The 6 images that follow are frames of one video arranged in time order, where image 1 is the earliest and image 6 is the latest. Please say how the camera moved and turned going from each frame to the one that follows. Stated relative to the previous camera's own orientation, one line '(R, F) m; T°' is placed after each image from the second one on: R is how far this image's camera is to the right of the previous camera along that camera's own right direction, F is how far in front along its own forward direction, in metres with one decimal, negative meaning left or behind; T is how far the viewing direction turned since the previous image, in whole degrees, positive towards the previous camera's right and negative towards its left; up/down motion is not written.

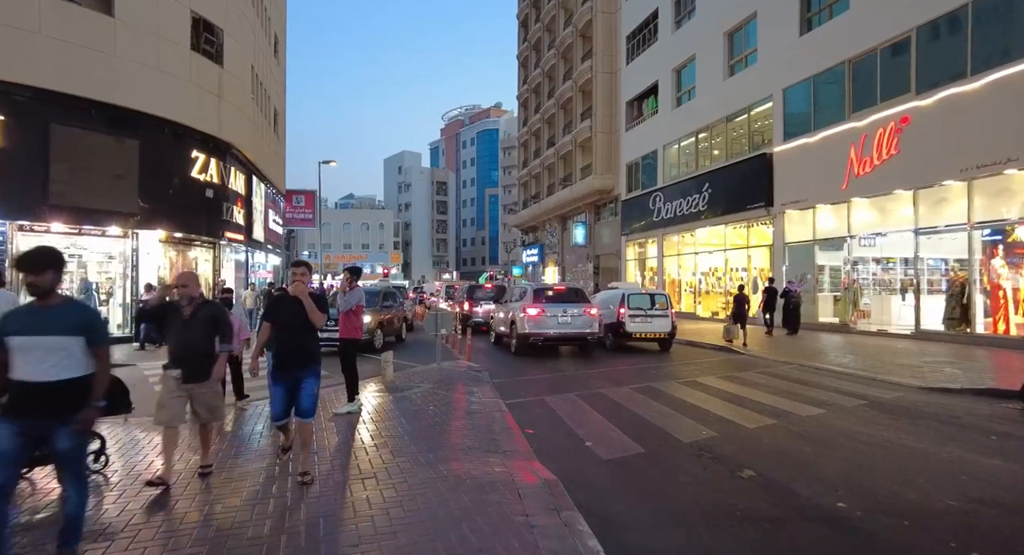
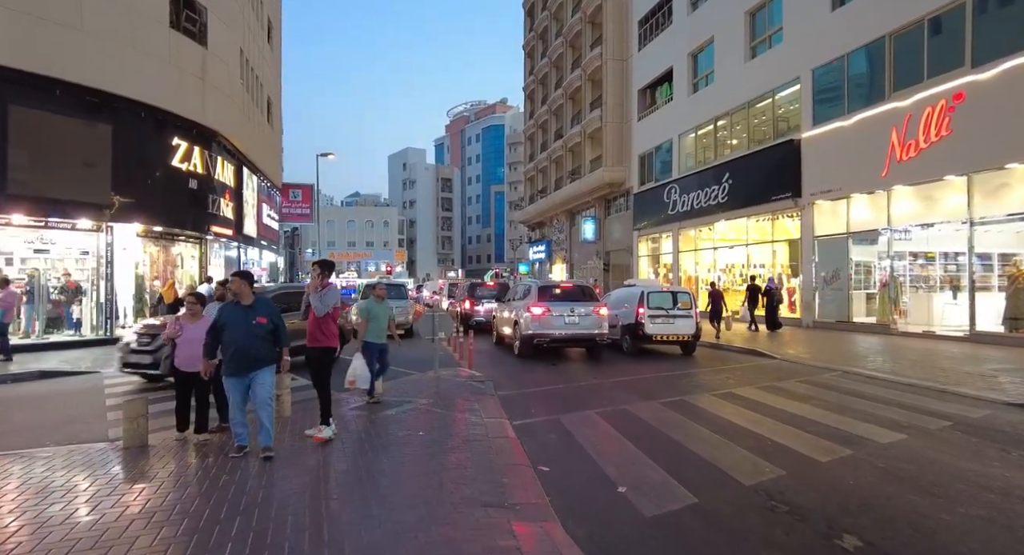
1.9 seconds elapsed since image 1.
(0.0, +1.5) m; -1°
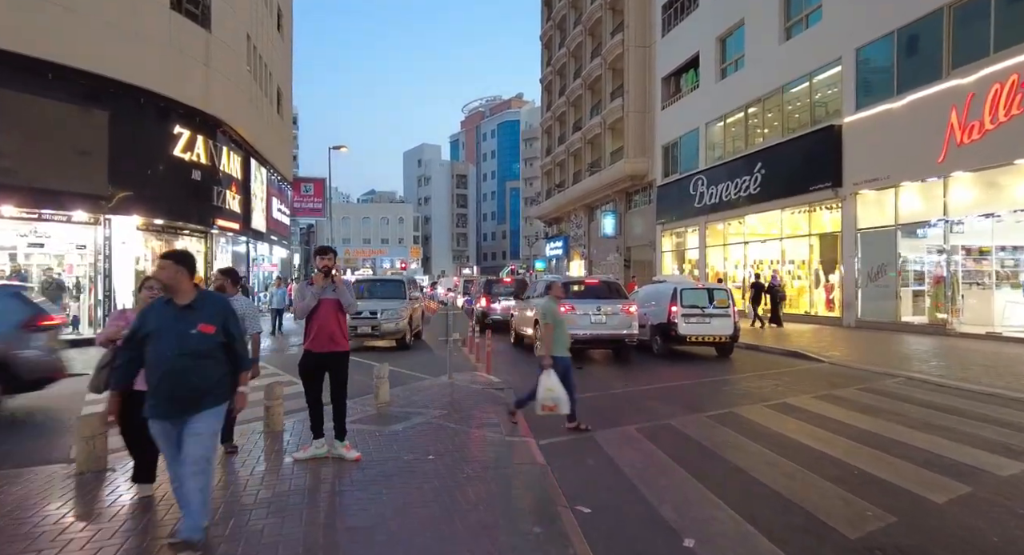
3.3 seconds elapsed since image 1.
(-0.1, +1.1) m; -2°
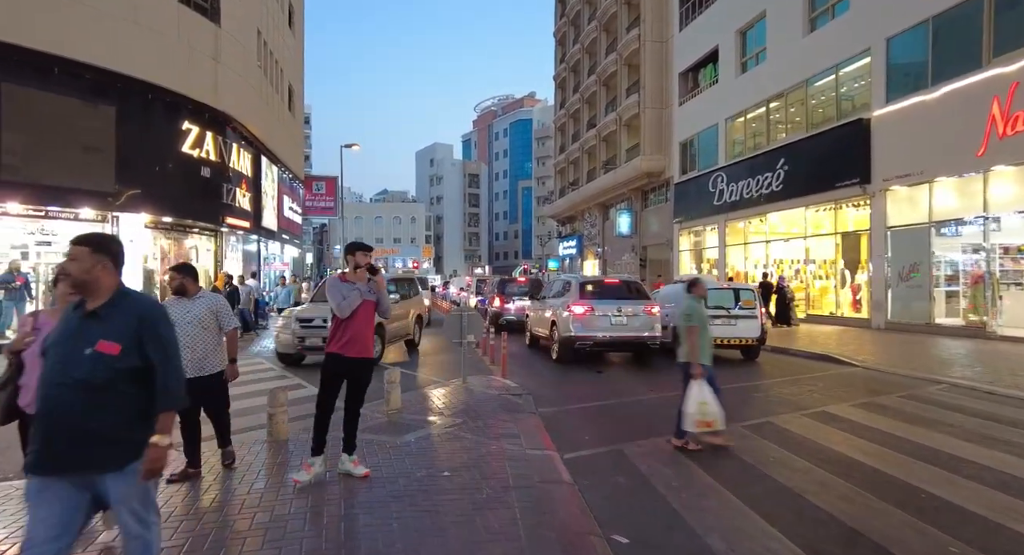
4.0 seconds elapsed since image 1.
(-0.1, +0.5) m; -1°
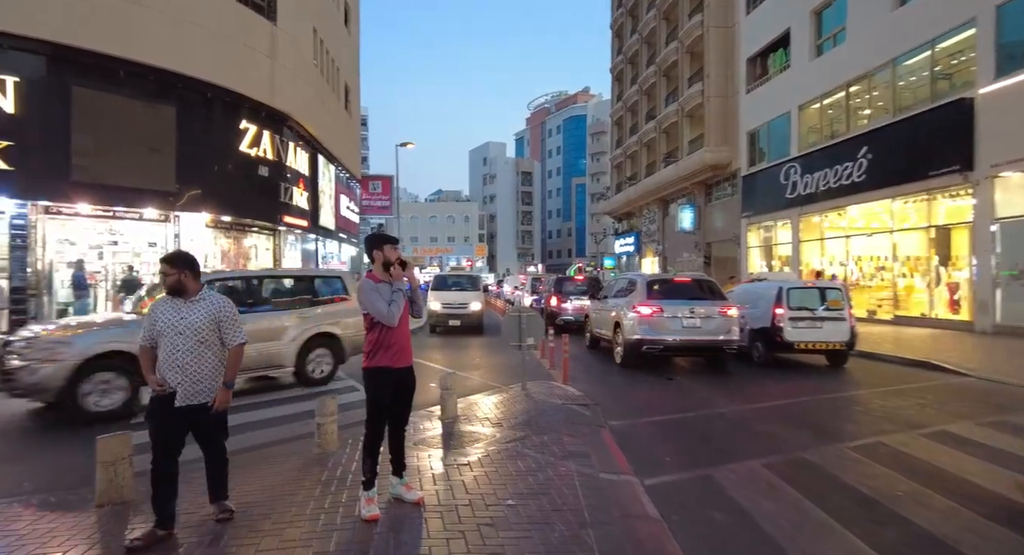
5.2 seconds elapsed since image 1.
(-0.2, +0.7) m; -6°
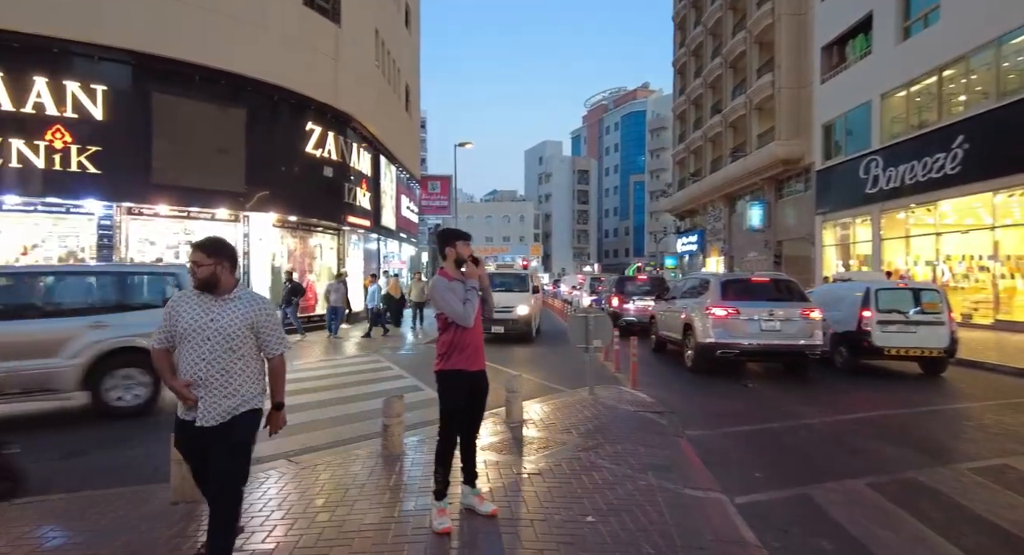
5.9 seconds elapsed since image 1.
(-0.2, +0.3) m; -6°
